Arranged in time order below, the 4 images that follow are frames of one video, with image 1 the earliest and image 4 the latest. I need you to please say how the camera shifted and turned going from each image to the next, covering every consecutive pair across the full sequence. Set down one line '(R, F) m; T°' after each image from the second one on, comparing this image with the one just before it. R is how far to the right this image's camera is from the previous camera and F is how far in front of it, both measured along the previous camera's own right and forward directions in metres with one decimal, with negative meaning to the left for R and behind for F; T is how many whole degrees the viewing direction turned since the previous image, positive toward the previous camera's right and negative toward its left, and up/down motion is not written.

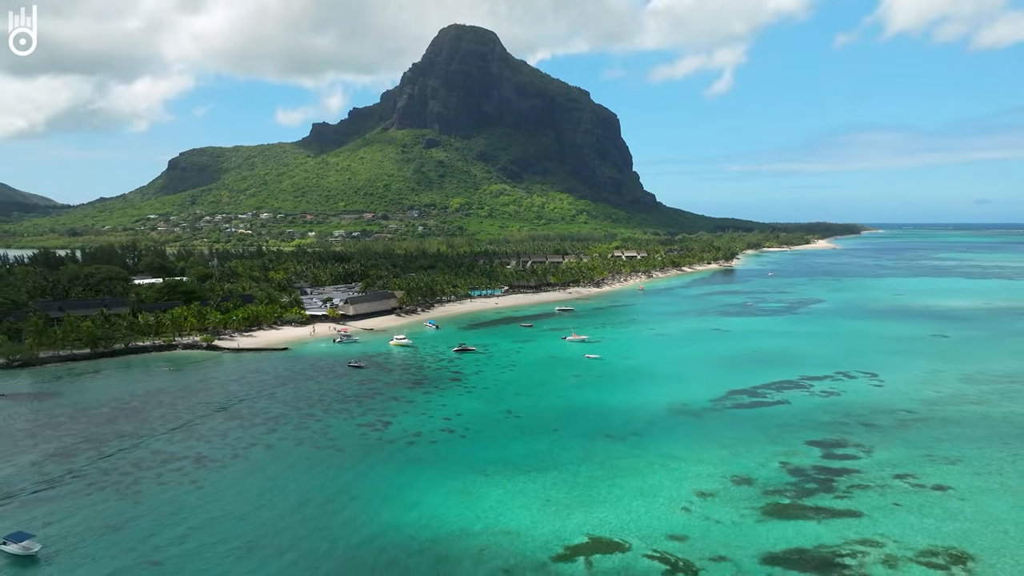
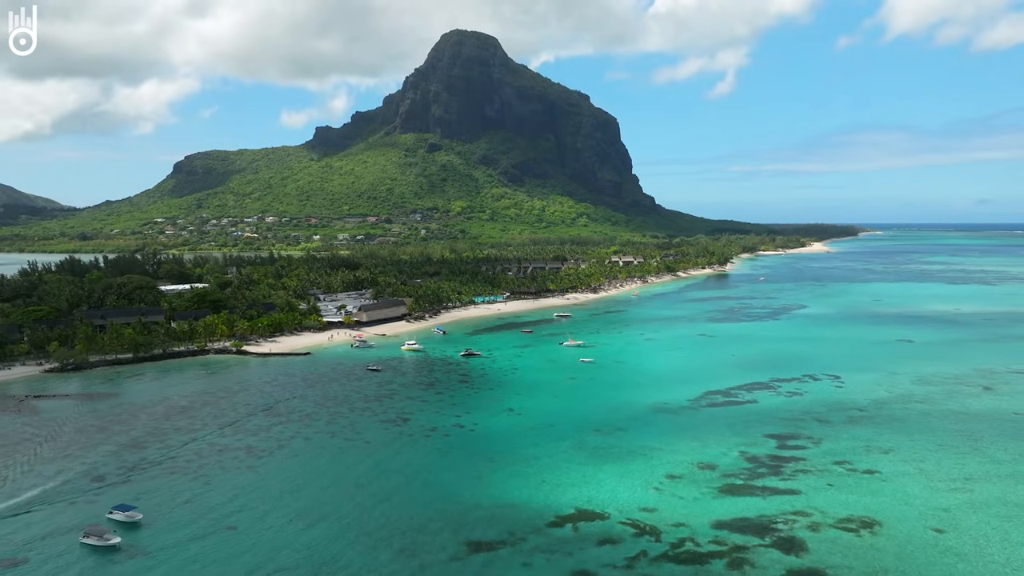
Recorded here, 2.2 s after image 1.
(0.0, -5.5) m; 0°
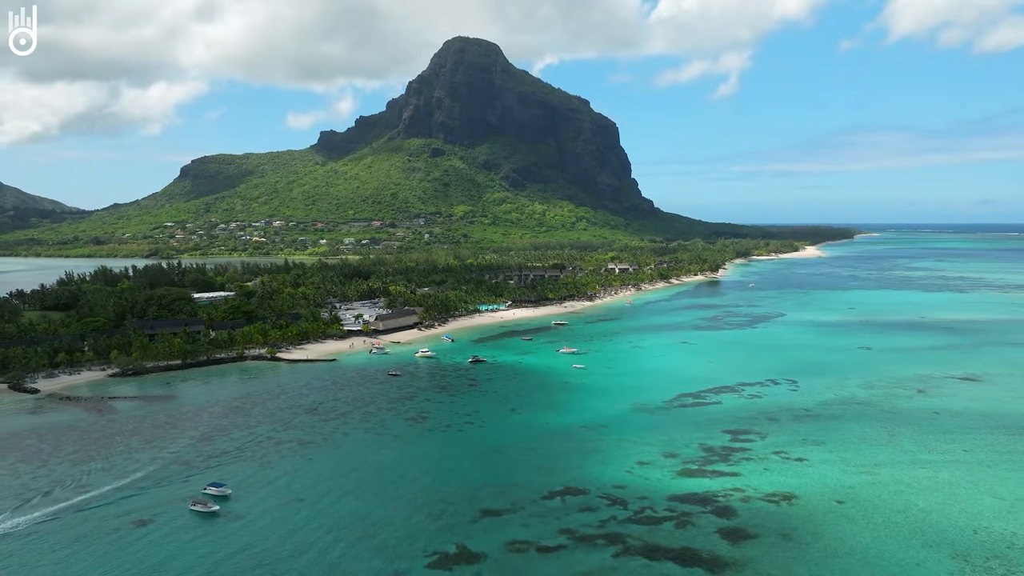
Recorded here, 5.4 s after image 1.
(-0.1, -8.0) m; 0°
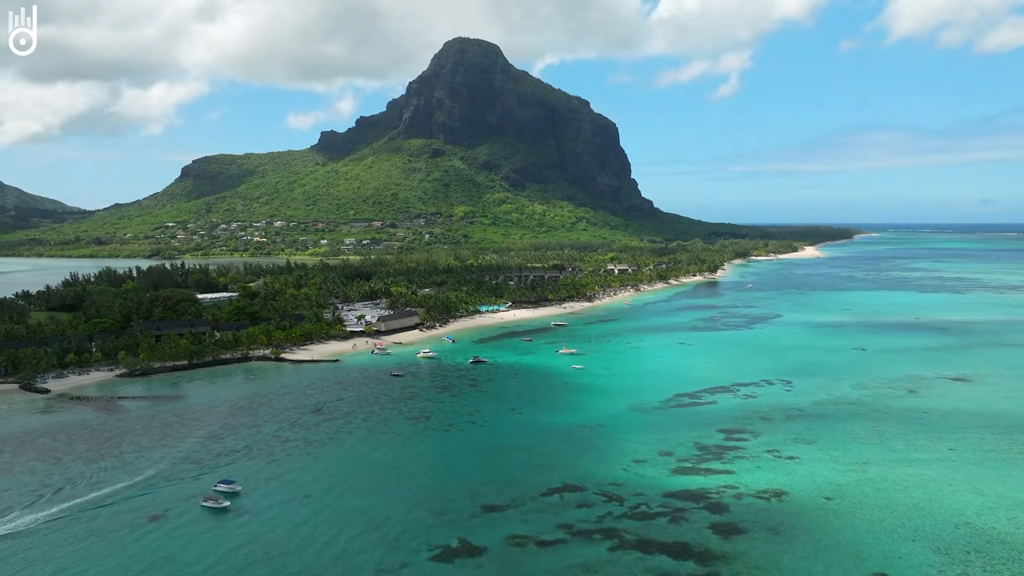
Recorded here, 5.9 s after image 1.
(0.0, -1.2) m; 0°
